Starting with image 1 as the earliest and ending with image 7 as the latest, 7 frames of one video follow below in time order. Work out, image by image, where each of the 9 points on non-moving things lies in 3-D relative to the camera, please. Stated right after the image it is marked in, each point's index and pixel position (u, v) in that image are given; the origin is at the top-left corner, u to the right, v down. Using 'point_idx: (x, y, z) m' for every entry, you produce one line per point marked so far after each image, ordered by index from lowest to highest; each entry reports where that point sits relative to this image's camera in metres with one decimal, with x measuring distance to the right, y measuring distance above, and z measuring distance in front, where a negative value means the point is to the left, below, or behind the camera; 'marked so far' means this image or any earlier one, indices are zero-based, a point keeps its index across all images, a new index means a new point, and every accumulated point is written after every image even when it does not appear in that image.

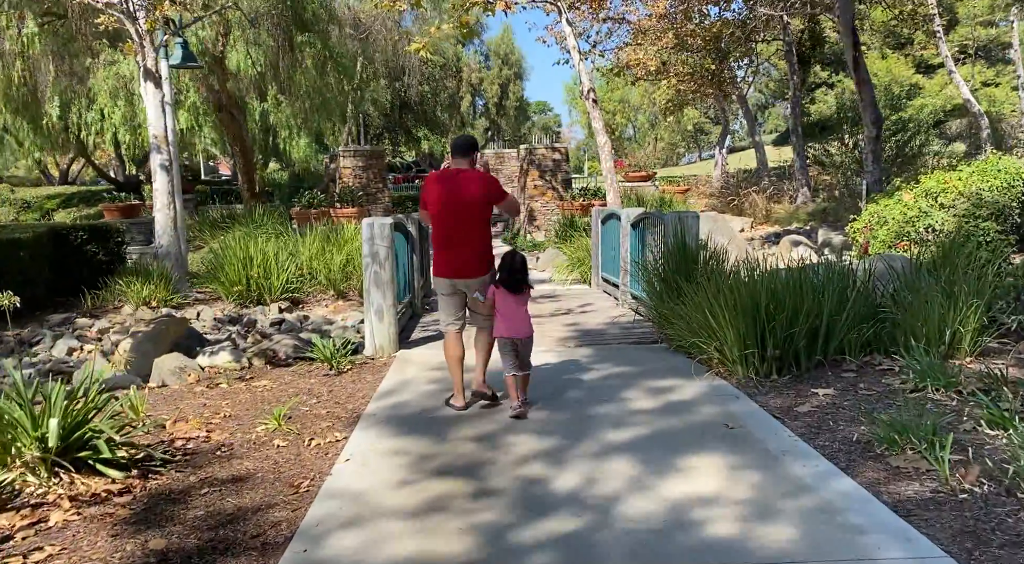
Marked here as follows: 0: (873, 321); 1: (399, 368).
0: (+2.6, -0.3, +5.6) m
1: (-0.9, -0.7, +6.2) m
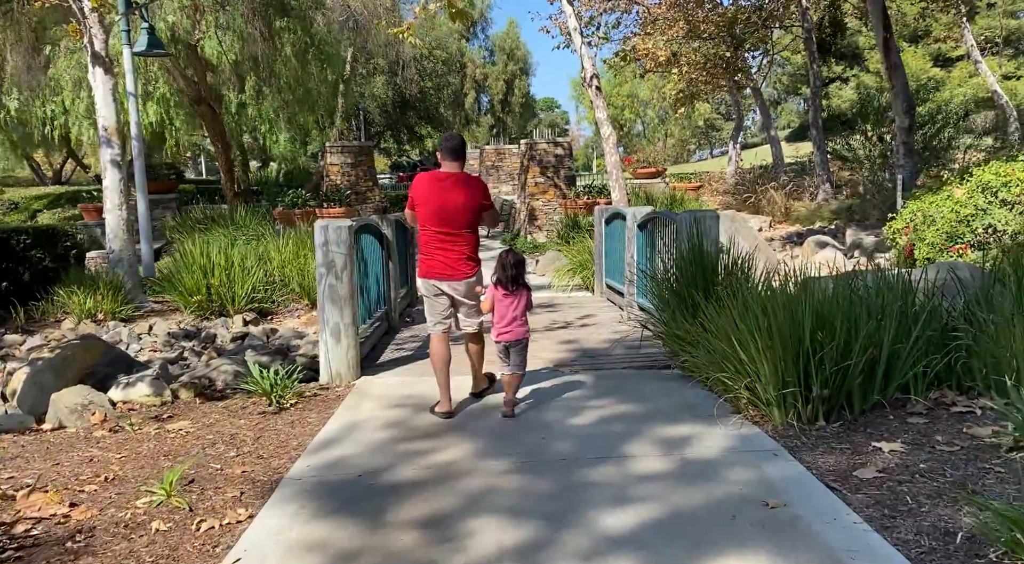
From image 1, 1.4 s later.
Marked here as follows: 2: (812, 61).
0: (+2.5, -0.4, +4.4) m
1: (-1.0, -0.8, +5.1) m
2: (+7.4, +5.4, +19.2) m
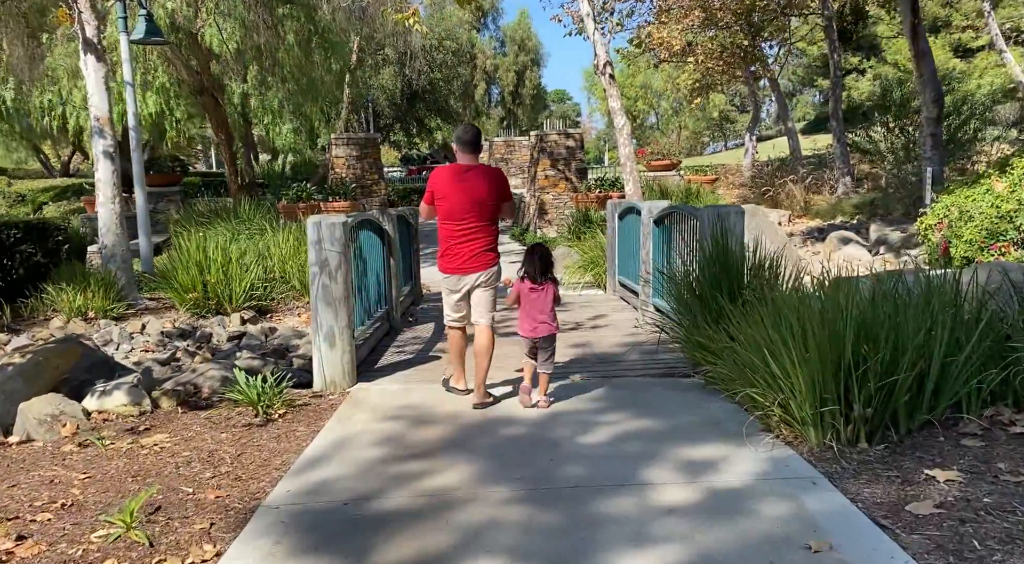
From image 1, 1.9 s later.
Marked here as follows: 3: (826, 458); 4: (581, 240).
0: (+2.5, -0.4, +4.0) m
1: (-1.0, -0.8, +4.7) m
2: (+7.7, +5.5, +18.6) m
3: (+1.5, -0.8, +3.6) m
4: (+1.1, +0.7, +12.3) m
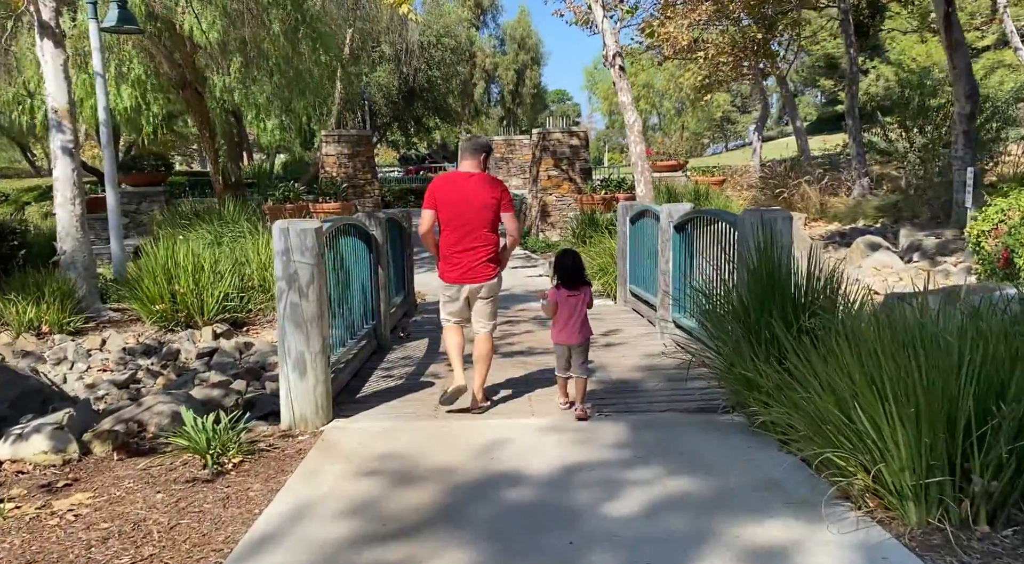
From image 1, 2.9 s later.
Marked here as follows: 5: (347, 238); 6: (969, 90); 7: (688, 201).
0: (+2.5, -0.5, +3.1) m
1: (-1.0, -0.9, +3.8) m
2: (+7.7, +5.4, +17.8) m
3: (+1.5, -0.9, +2.7) m
4: (+1.1, +0.5, +11.5) m
5: (-1.3, +0.3, +6.2) m
6: (+6.5, +2.8, +11.2) m
7: (+3.3, +1.5, +14.7) m
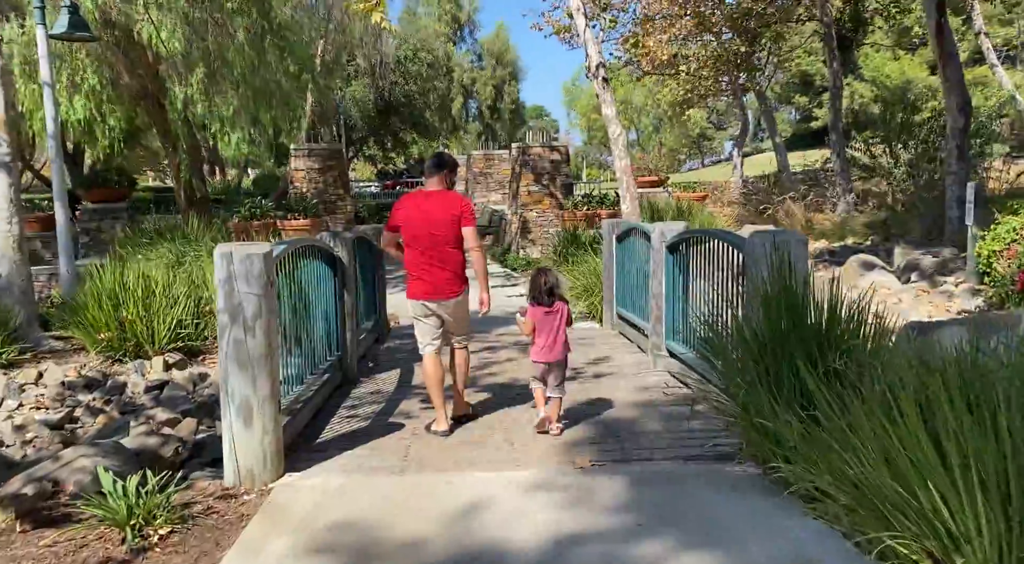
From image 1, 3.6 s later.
0: (+2.4, -0.6, +2.6) m
1: (-1.1, -1.1, +3.2) m
2: (+7.2, +5.0, +17.5) m
3: (+1.4, -1.0, +2.1) m
4: (+0.8, +0.2, +10.9) m
5: (-1.5, +0.1, +5.6) m
6: (+6.2, +2.5, +10.8) m
7: (+2.9, +1.2, +14.3) m
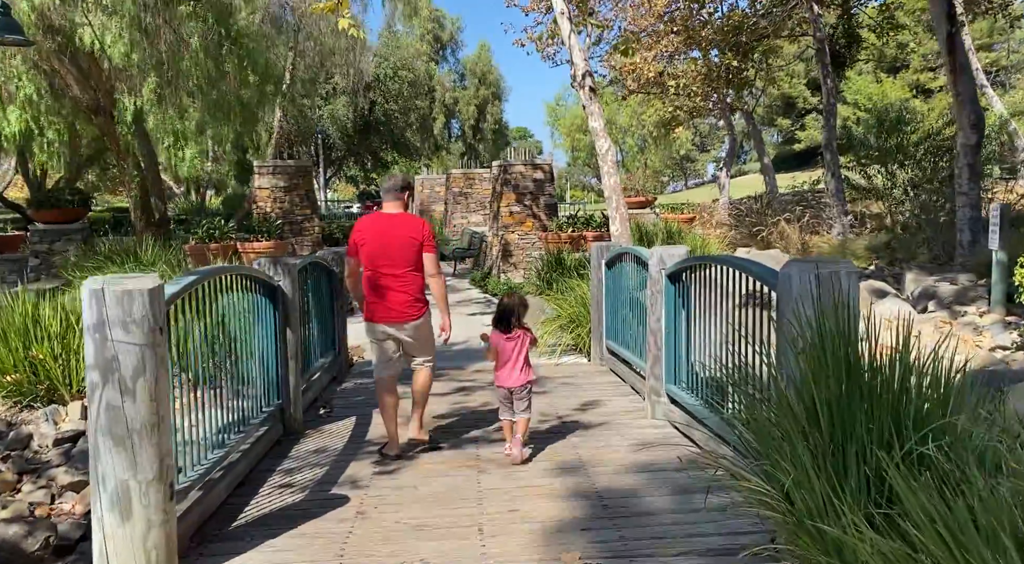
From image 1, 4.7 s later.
0: (+2.3, -0.8, +1.6) m
1: (-1.2, -1.2, +2.1) m
2: (+6.8, +4.4, +16.8) m
3: (+1.3, -1.2, +1.2) m
4: (+0.5, -0.1, +10.0) m
5: (-1.6, -0.1, +4.6) m
6: (+6.0, +2.1, +10.1) m
7: (+2.6, +0.7, +13.4) m
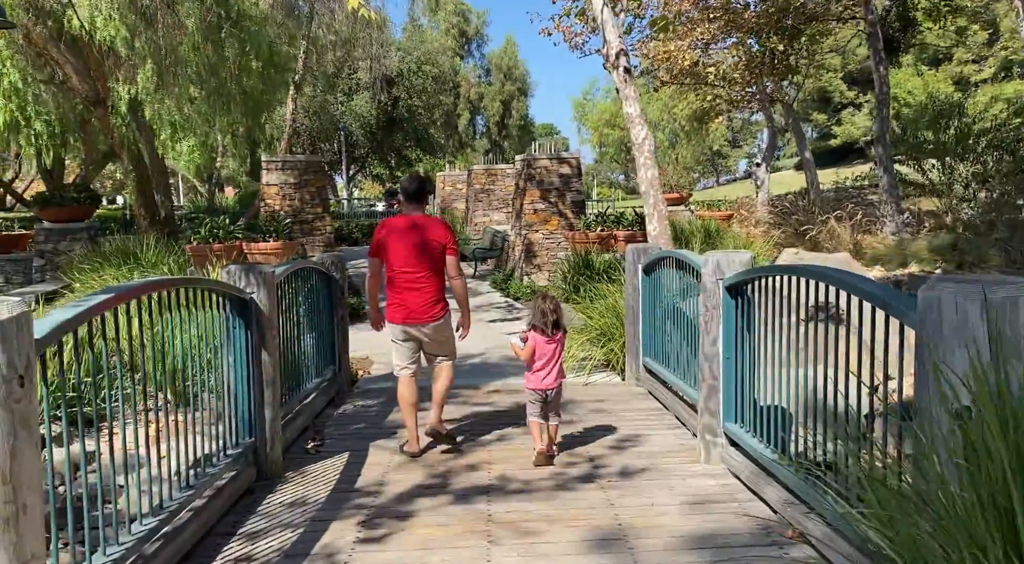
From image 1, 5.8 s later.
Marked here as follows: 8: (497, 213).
0: (+2.3, -0.9, +0.6) m
1: (-1.2, -1.3, +1.2) m
2: (+7.3, +4.4, +15.6) m
3: (+1.3, -1.3, +0.2) m
4: (+0.8, -0.2, +9.0) m
5: (-1.5, -0.2, +3.7) m
6: (+6.3, +2.0, +8.9) m
7: (+3.0, +0.7, +12.3) m
8: (-0.4, +1.7, +19.7) m
